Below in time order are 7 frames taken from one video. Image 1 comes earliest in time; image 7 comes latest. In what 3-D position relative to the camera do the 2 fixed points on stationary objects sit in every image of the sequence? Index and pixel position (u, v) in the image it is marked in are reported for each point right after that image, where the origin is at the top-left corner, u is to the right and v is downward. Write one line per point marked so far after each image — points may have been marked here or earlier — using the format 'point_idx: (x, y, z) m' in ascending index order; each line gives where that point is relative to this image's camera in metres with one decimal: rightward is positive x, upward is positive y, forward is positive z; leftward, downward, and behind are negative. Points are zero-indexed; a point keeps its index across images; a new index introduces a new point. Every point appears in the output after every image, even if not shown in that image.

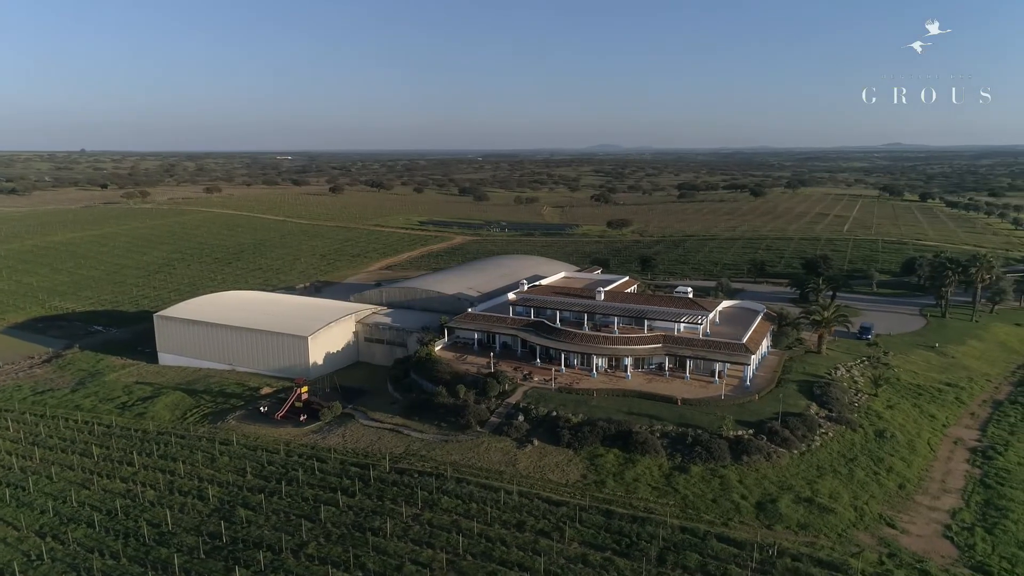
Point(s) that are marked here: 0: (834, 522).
0: (+10.0, -7.2, +19.8) m
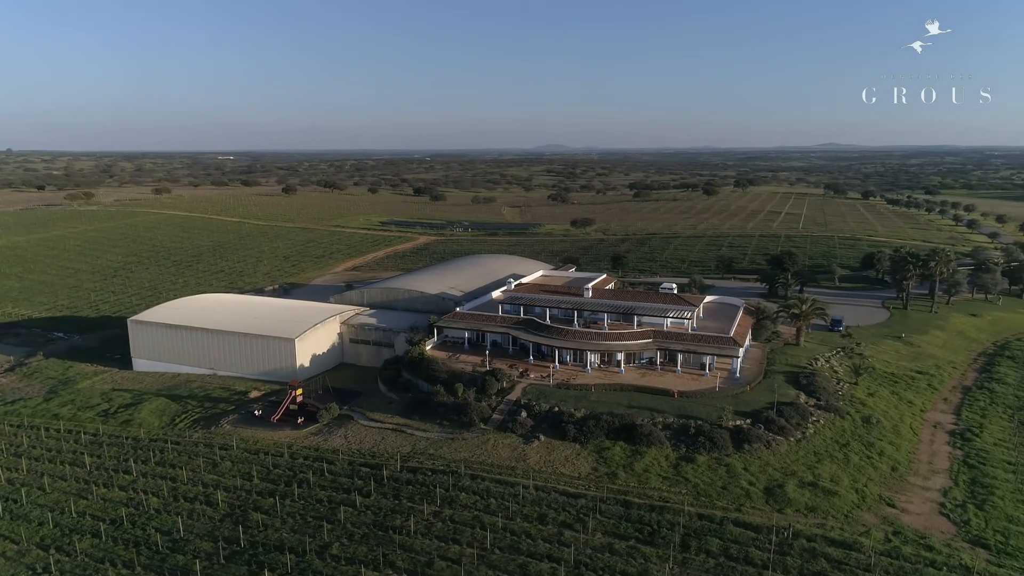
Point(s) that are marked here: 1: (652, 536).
0: (+10.6, -7.0, +20.7) m
1: (+4.1, -7.2, +18.8) m
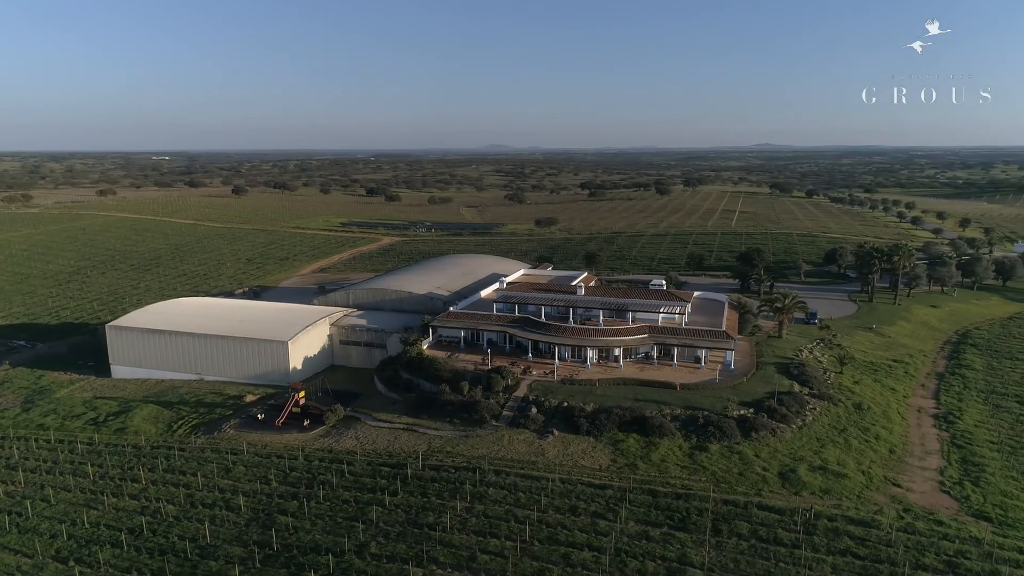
0: (+11.5, -6.7, +21.8) m
1: (+5.2, -7.0, +19.4) m
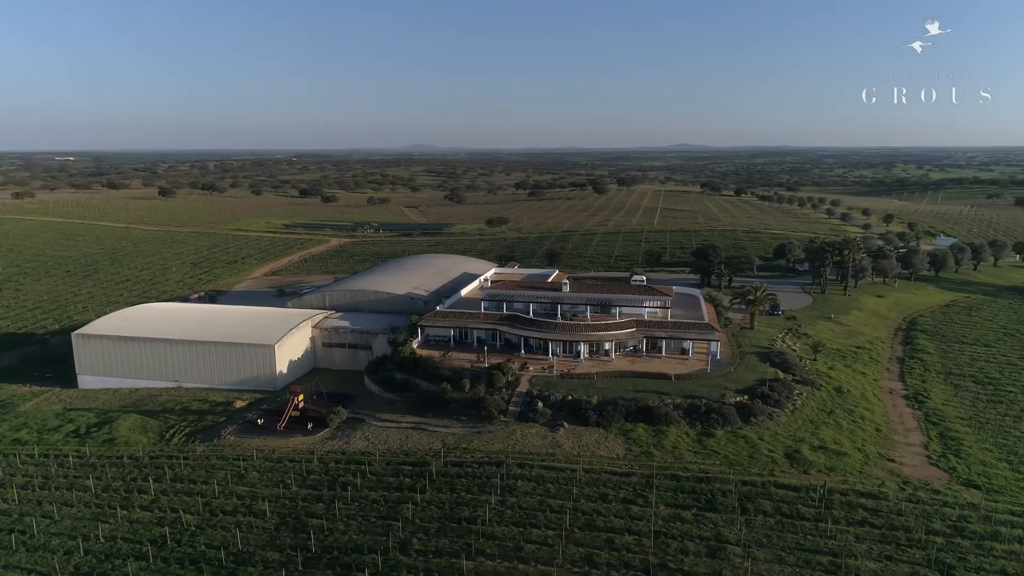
0: (+12.4, -6.4, +23.4) m
1: (+6.3, -6.8, +20.4) m
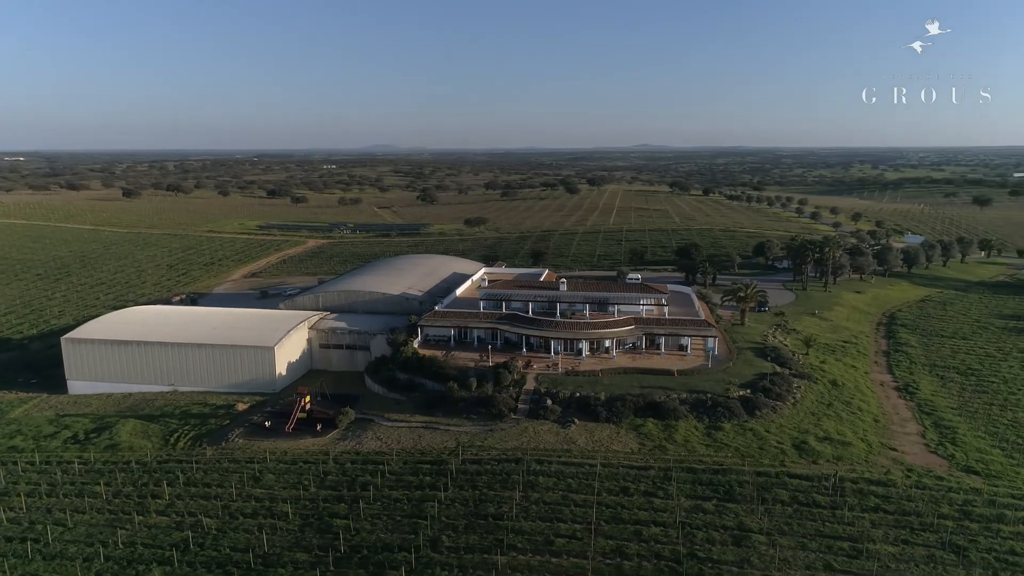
0: (+13.0, -6.2, +24.2) m
1: (+7.0, -6.7, +20.9) m
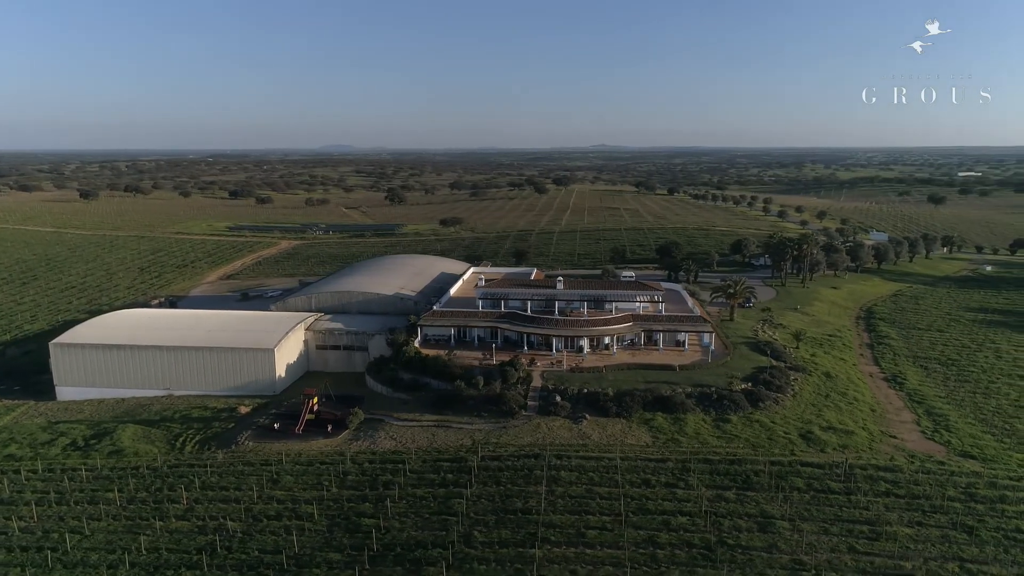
0: (+13.6, -6.0, +25.1) m
1: (+7.9, -6.5, +21.6) m
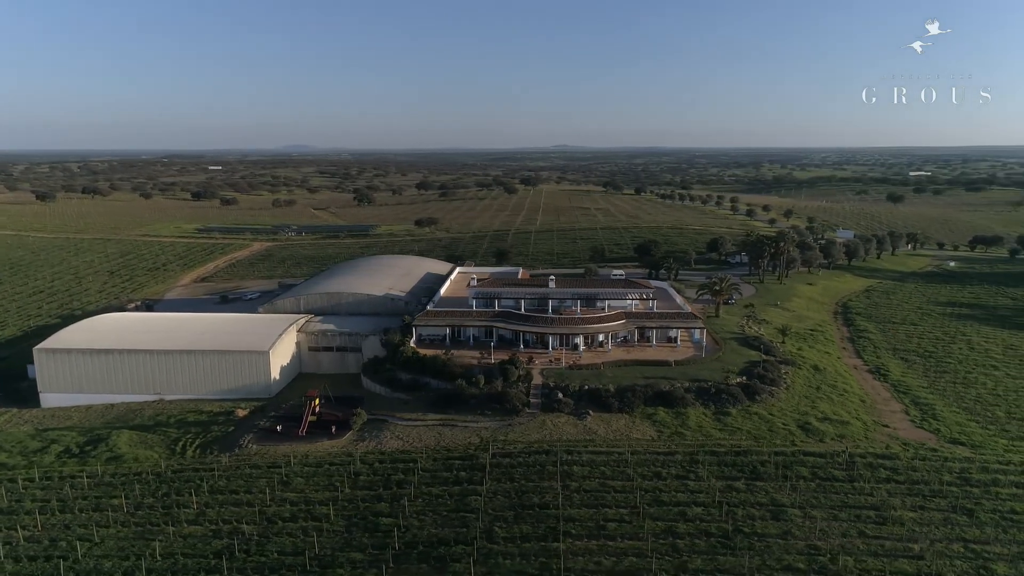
0: (+13.9, -5.8, +26.1) m
1: (+8.4, -6.4, +22.2) m
